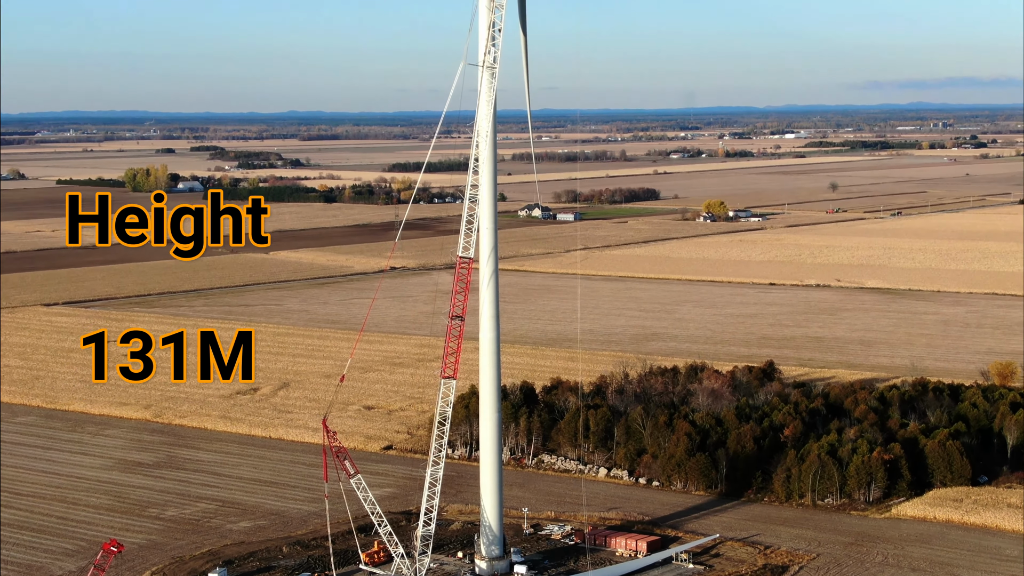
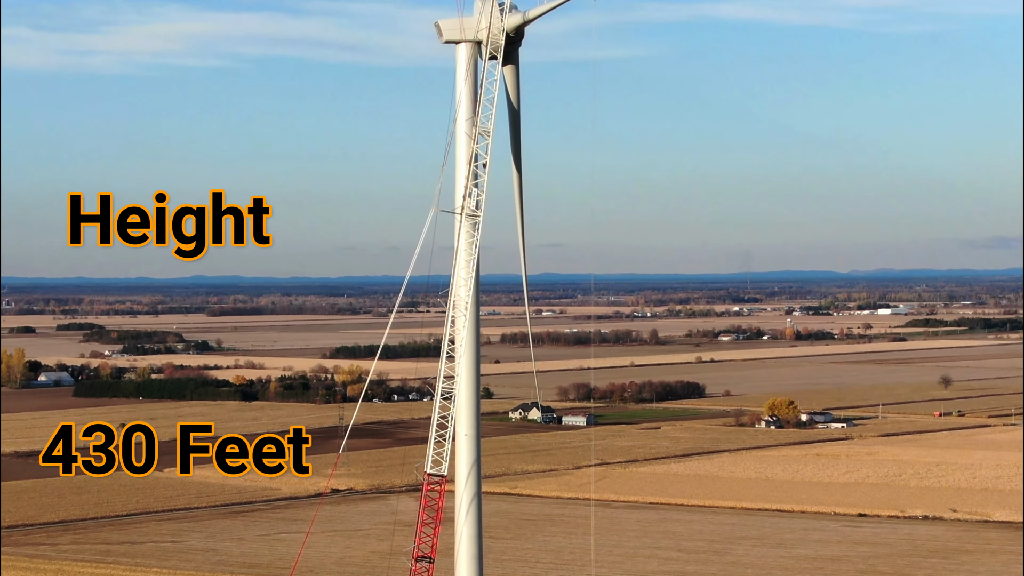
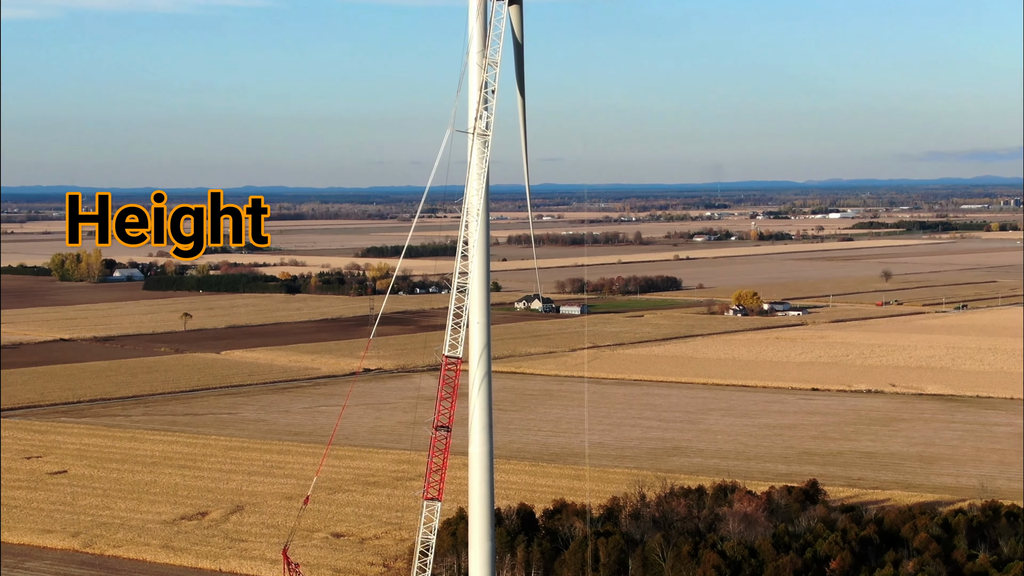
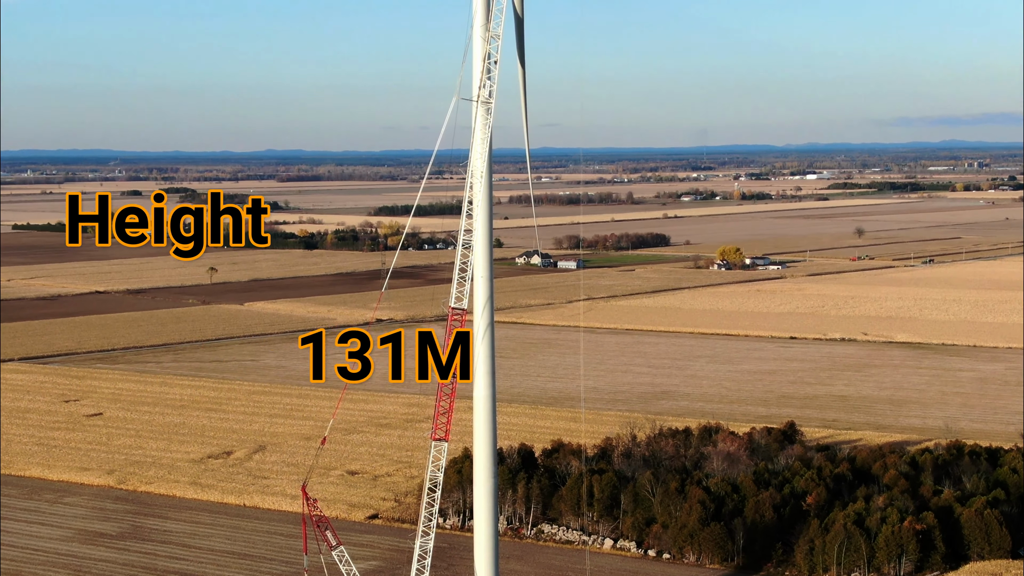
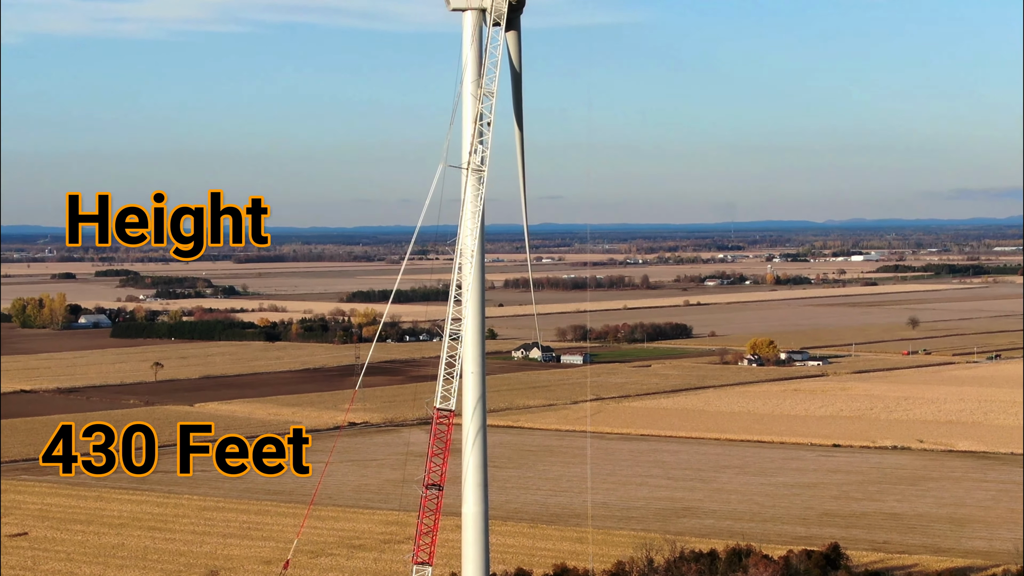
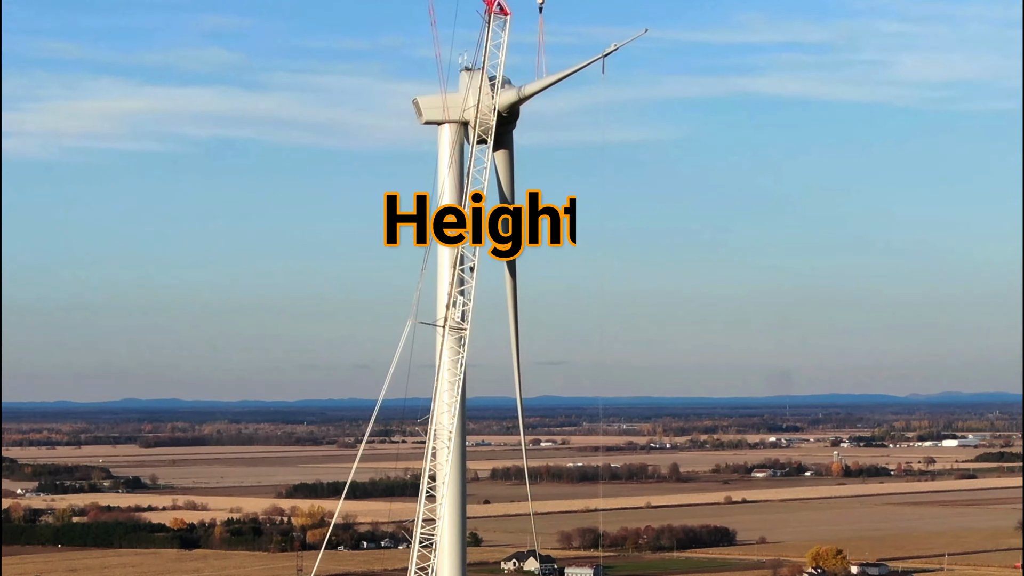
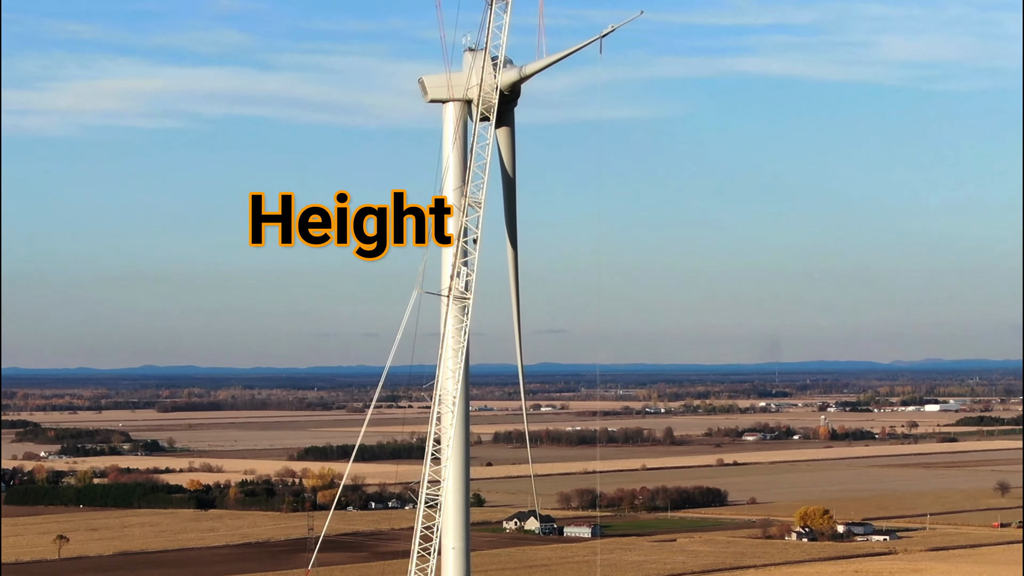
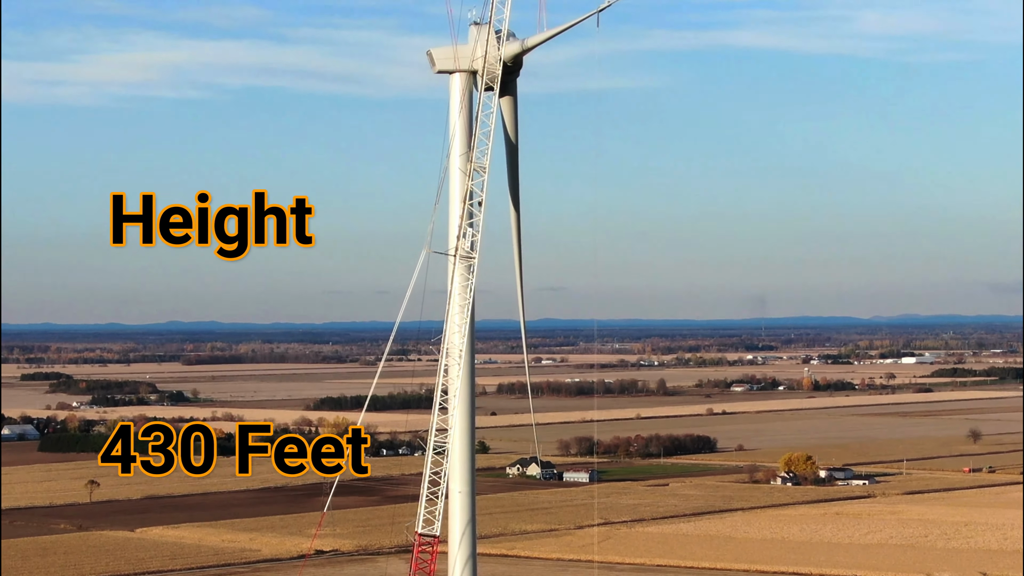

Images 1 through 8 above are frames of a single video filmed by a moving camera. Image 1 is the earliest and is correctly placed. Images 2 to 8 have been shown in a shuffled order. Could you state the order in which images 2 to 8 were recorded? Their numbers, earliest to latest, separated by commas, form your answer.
4, 3, 5, 2, 8, 7, 6
